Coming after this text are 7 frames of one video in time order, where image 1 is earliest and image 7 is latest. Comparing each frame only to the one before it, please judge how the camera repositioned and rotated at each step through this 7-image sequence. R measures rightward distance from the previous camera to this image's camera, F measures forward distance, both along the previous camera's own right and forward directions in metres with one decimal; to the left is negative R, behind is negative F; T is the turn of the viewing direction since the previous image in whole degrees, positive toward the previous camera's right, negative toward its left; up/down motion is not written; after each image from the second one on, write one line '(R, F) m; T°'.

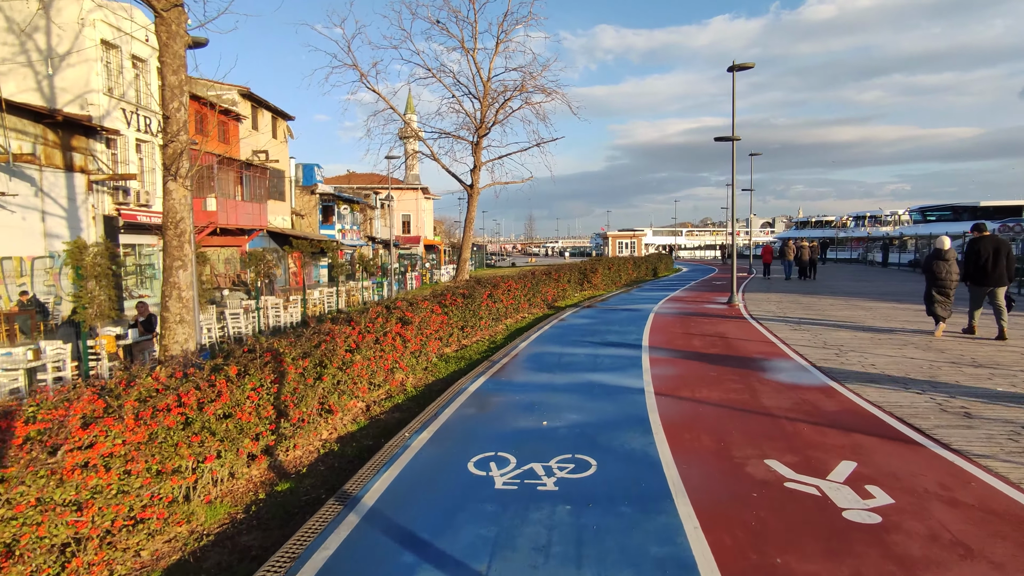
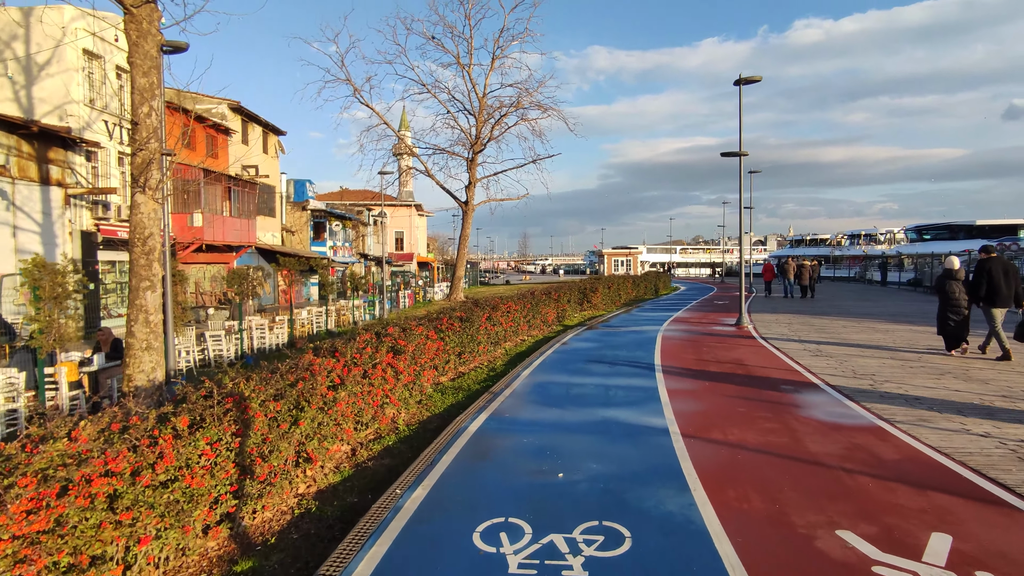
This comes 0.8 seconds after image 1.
(-0.2, +0.8) m; +1°
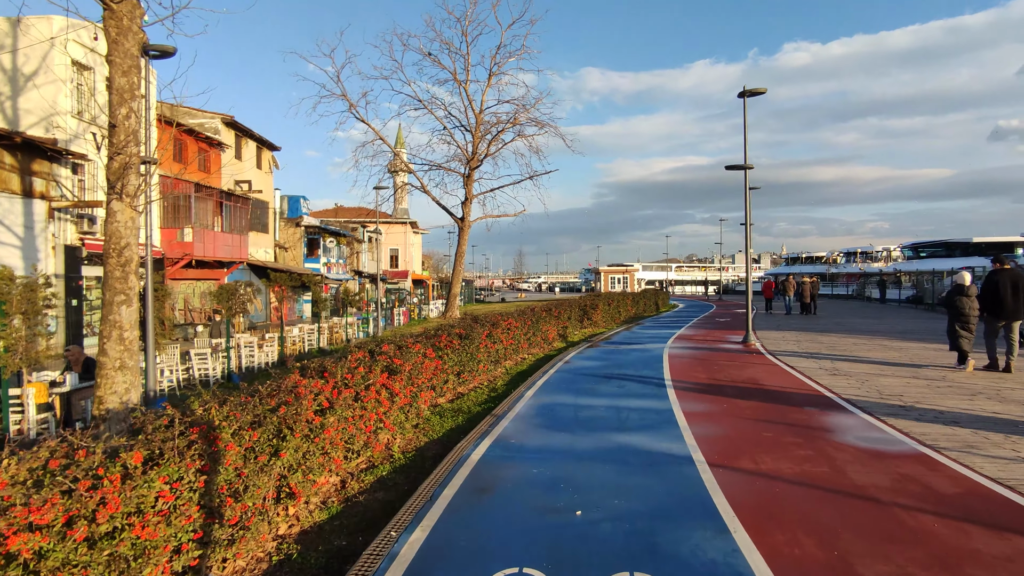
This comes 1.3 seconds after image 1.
(-0.1, +0.6) m; +1°
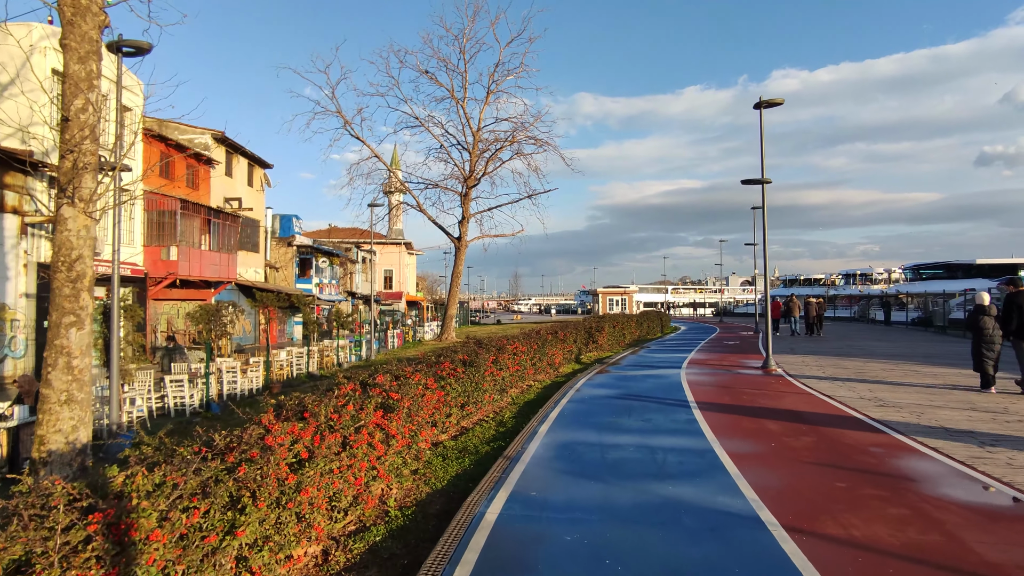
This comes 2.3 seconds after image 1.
(-0.3, +1.1) m; +1°
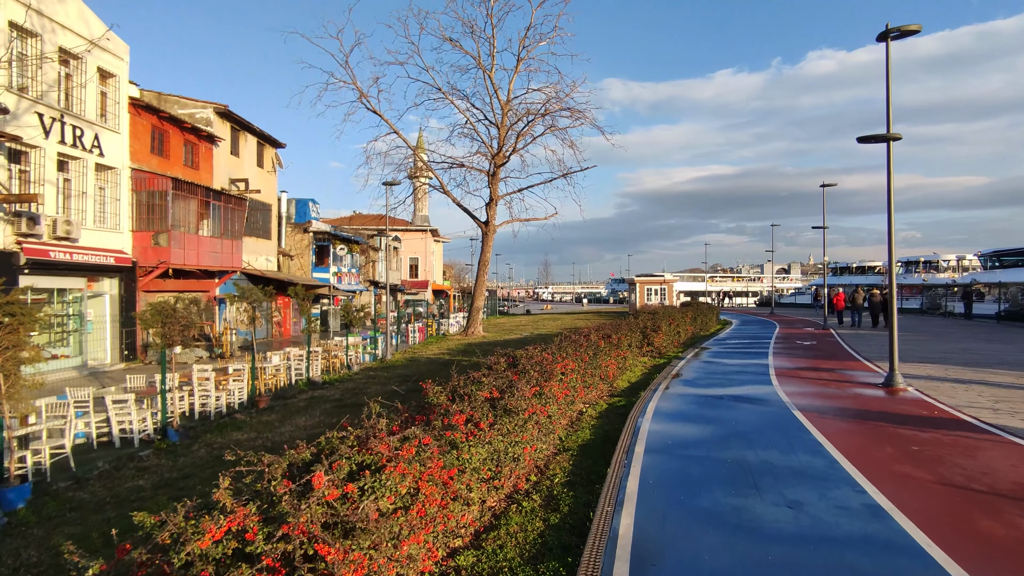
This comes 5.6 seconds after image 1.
(-0.3, +3.4) m; -3°
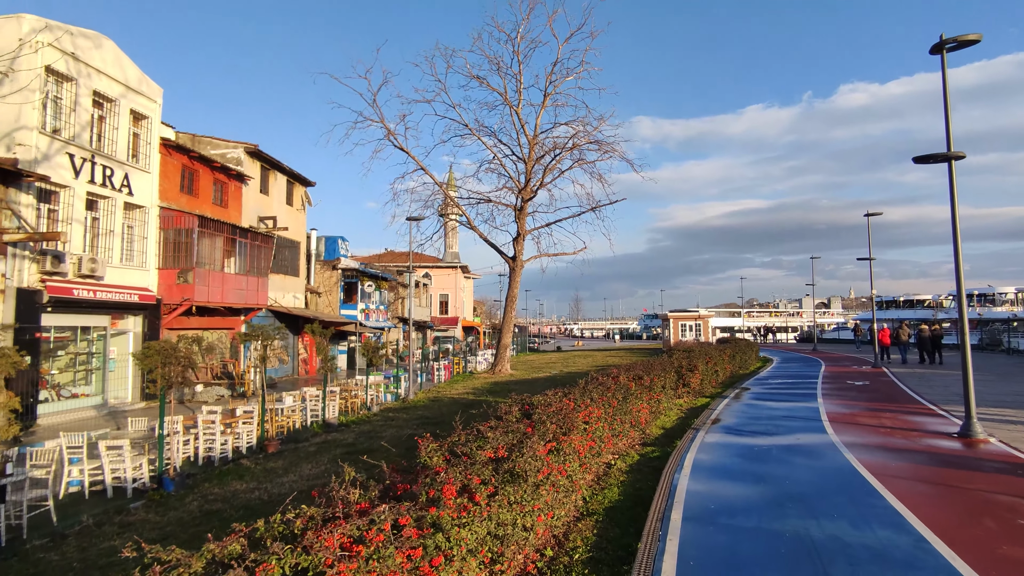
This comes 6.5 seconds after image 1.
(+0.2, +0.9) m; -3°
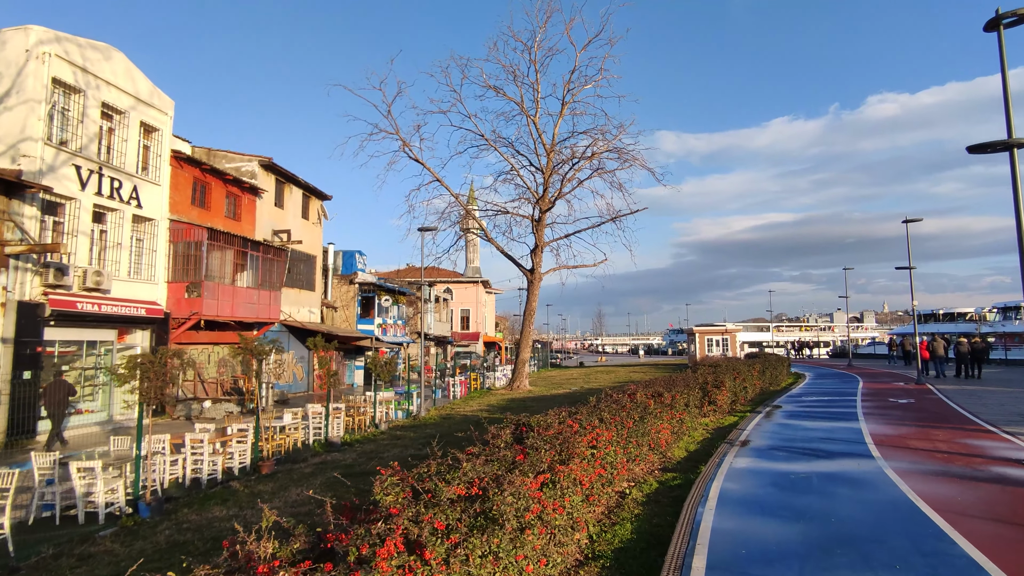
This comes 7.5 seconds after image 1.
(+0.3, +0.9) m; -2°
